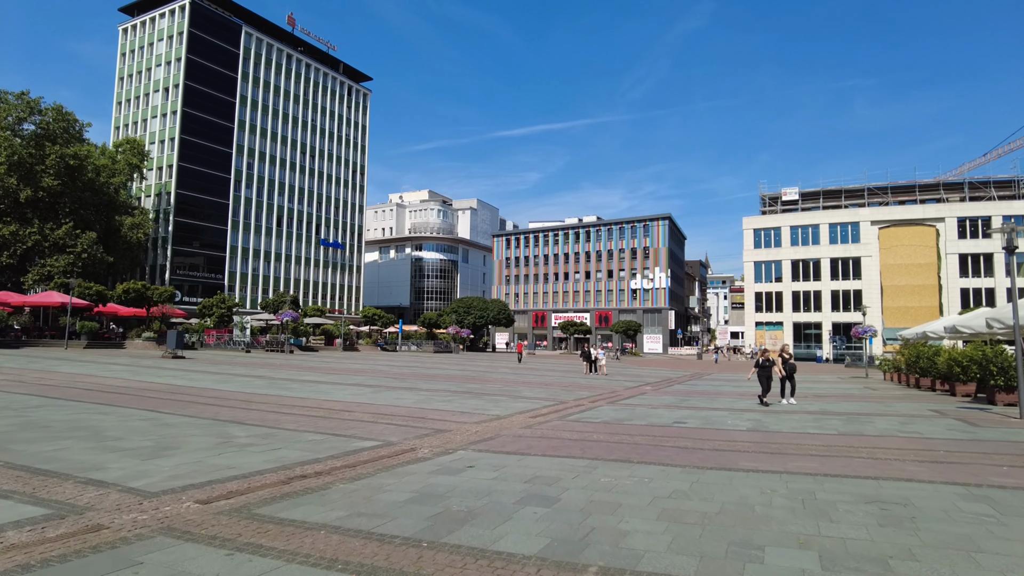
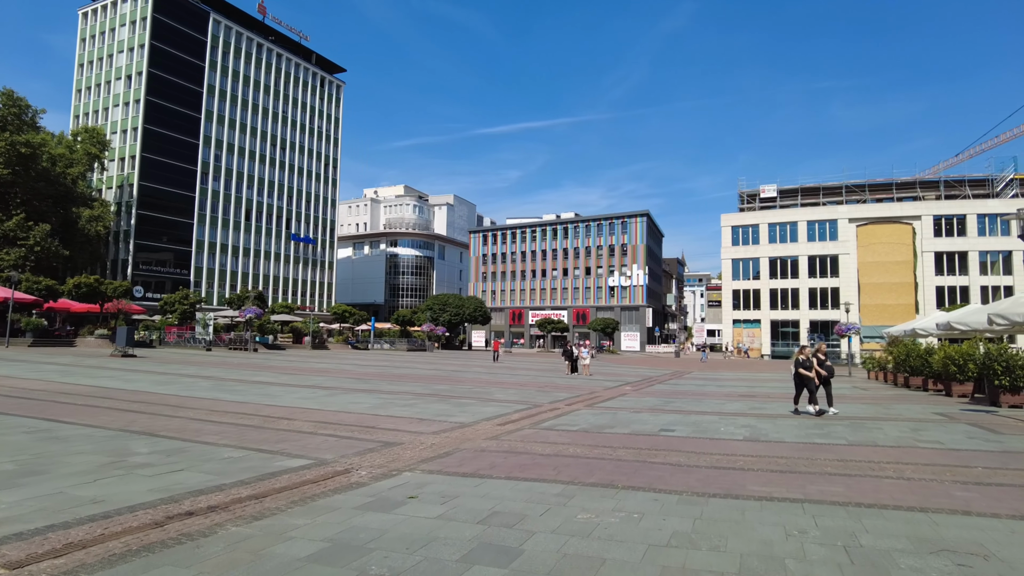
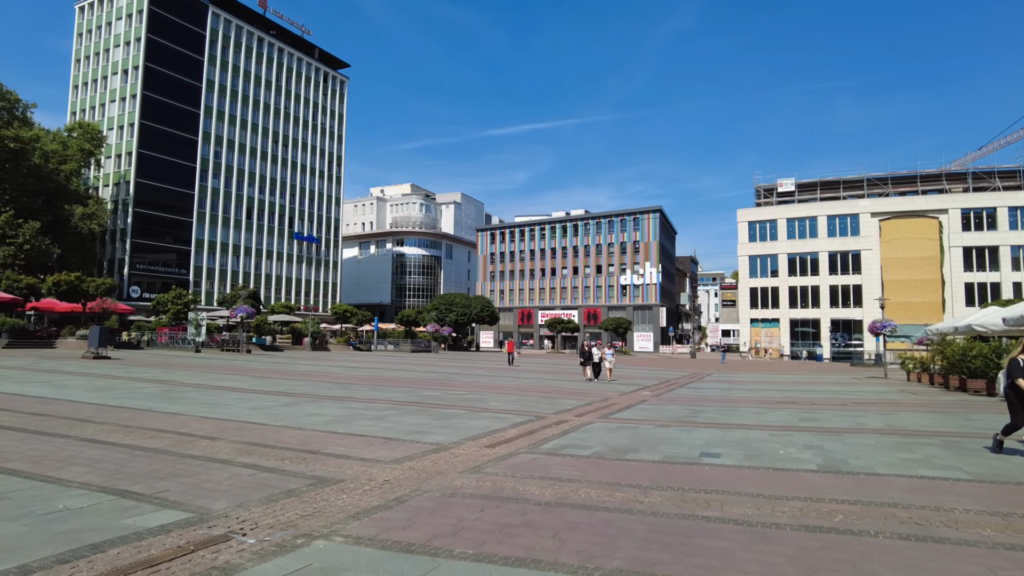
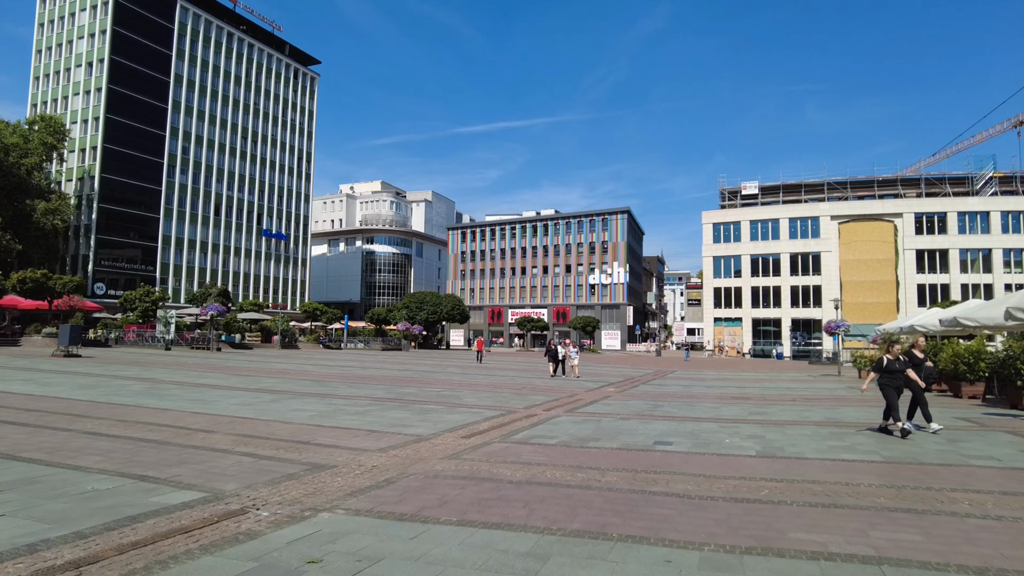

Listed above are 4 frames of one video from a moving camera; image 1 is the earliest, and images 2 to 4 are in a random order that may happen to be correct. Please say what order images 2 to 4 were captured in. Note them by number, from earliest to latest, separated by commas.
2, 4, 3
